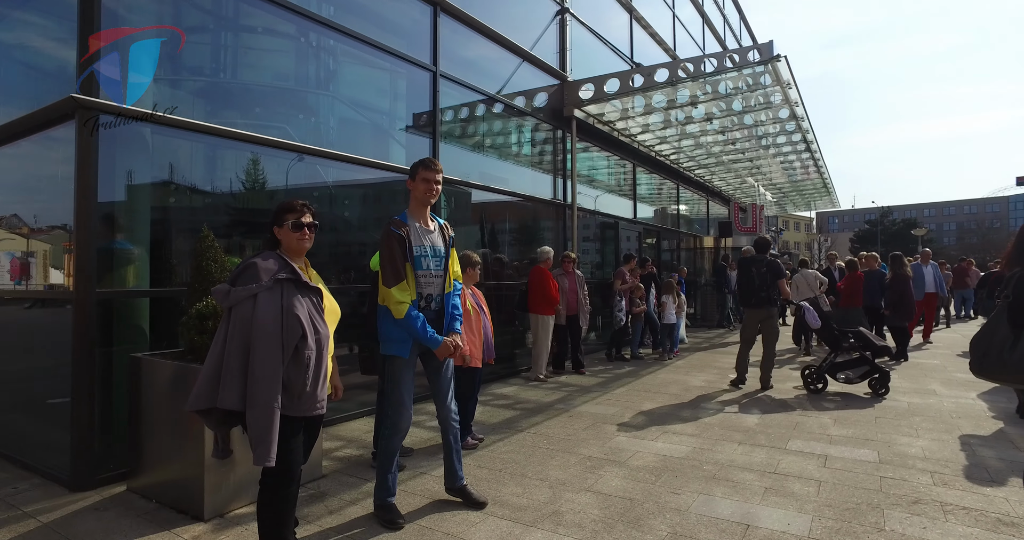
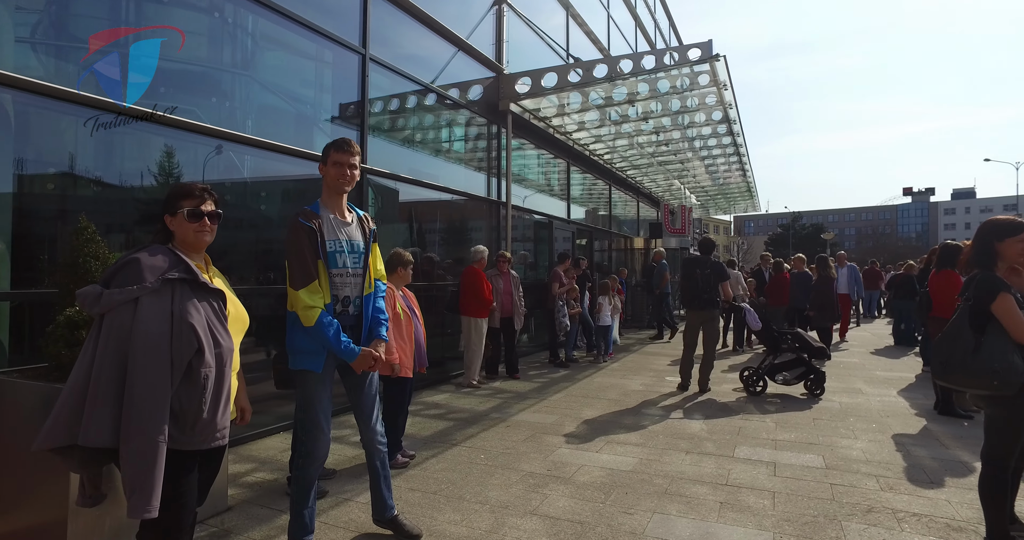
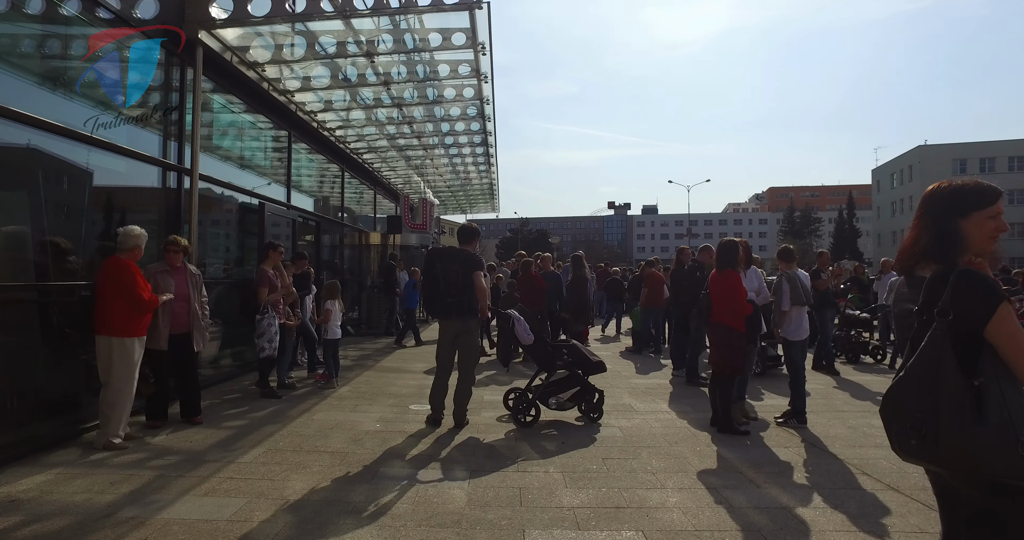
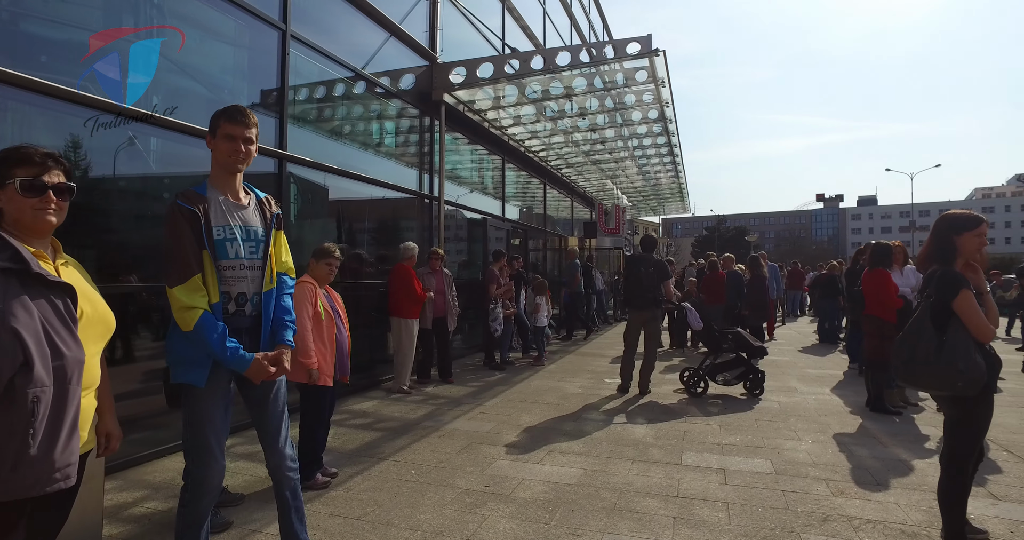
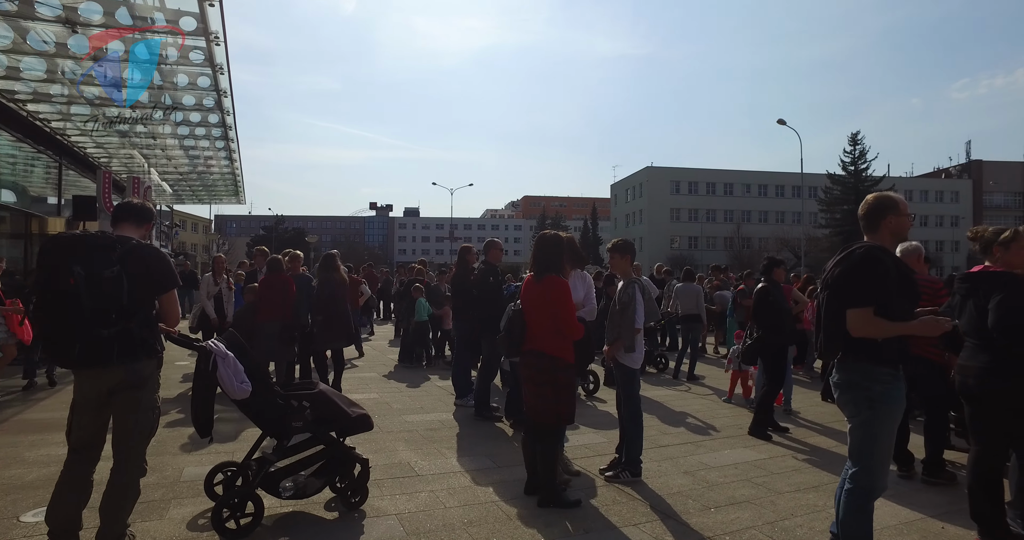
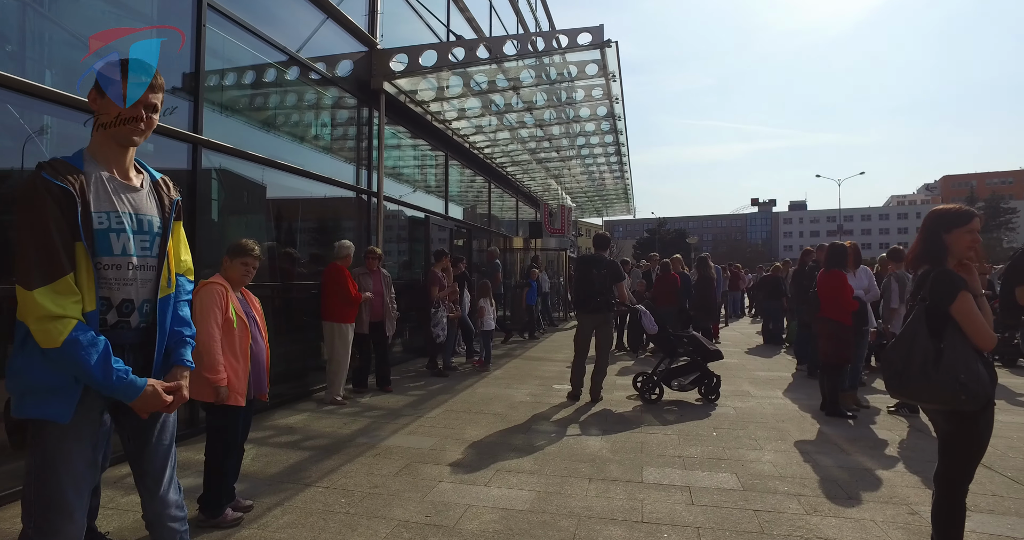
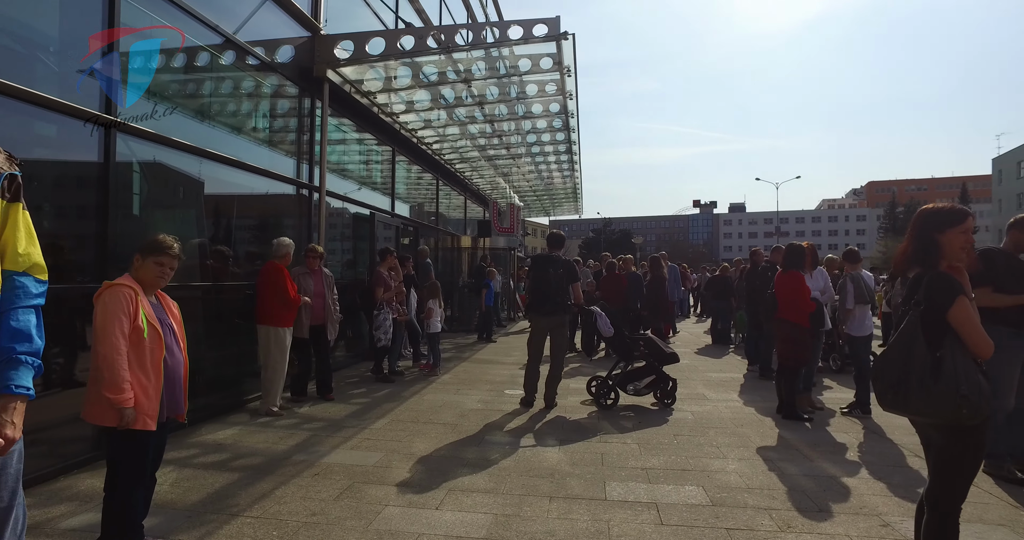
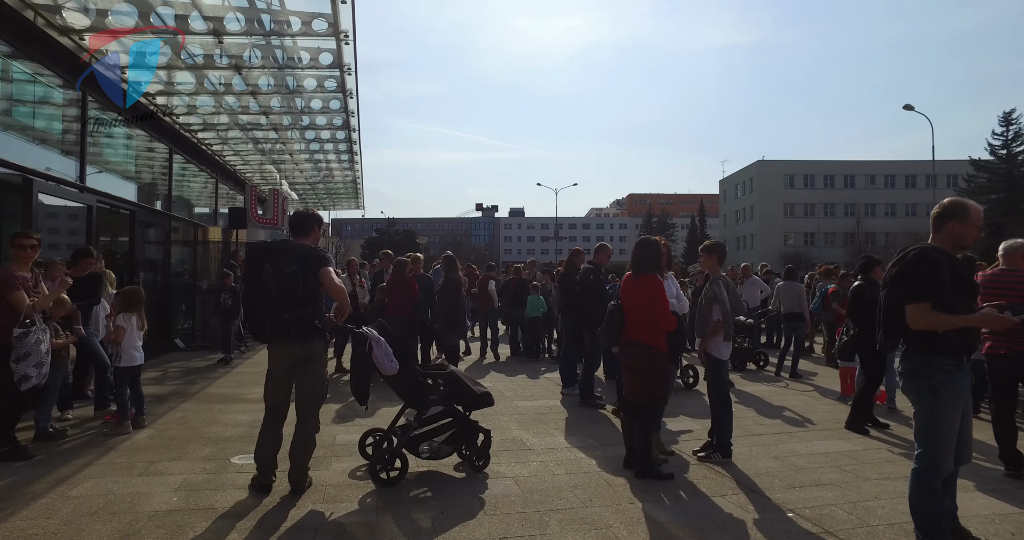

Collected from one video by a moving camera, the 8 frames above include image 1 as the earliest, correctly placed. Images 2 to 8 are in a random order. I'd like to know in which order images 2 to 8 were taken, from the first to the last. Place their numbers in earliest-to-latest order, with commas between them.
2, 4, 6, 7, 3, 8, 5
